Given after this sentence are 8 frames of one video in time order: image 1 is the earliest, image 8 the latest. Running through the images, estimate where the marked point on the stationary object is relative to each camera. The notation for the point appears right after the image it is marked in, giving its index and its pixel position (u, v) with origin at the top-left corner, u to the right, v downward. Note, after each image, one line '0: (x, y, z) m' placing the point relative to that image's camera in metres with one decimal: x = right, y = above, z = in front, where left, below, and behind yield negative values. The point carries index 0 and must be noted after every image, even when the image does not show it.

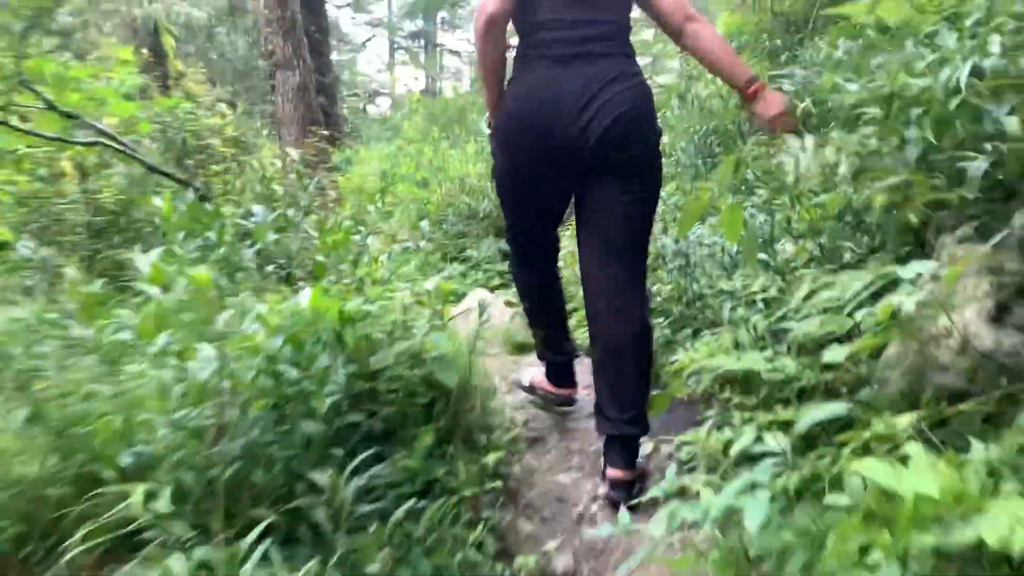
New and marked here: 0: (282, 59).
0: (-1.7, +1.7, +5.6) m
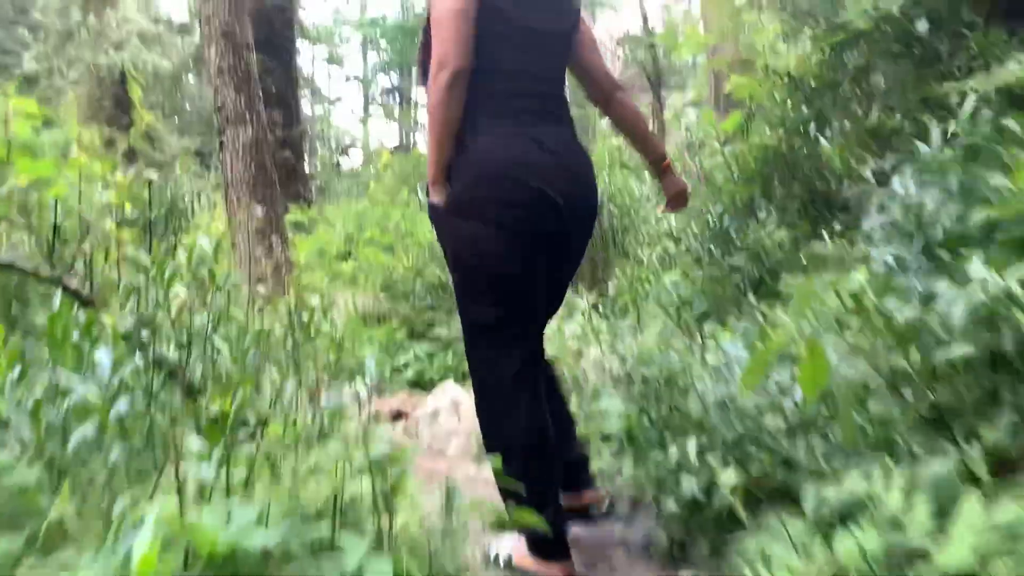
0: (-1.8, +1.1, +5.0) m
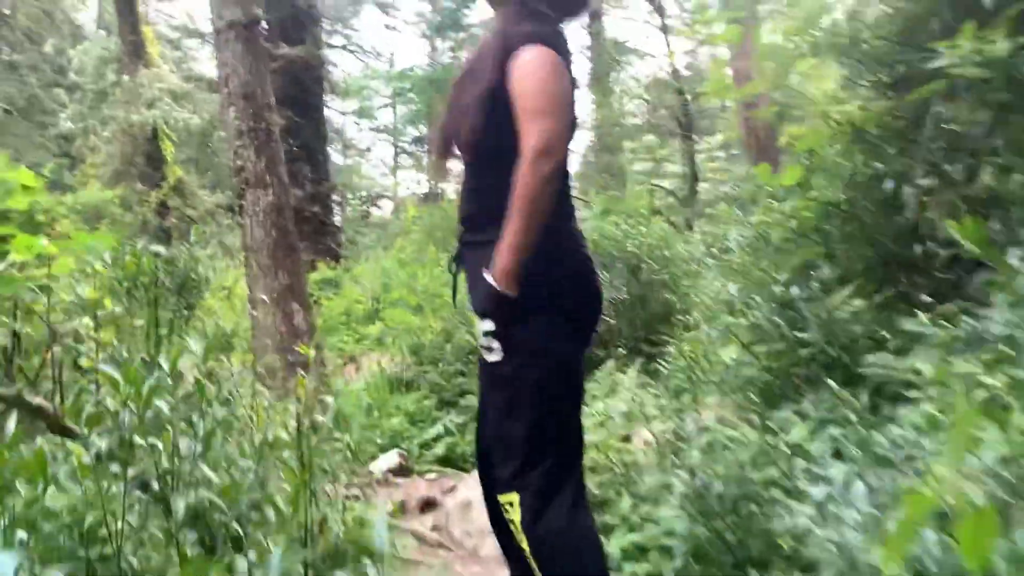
0: (-1.6, +0.7, +4.8) m
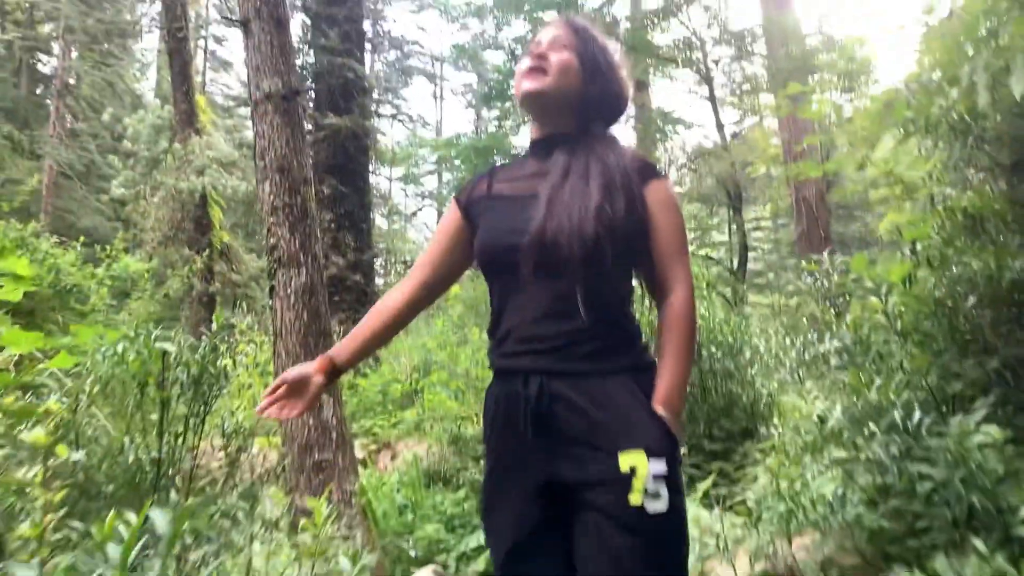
0: (-1.3, +0.2, +4.5) m
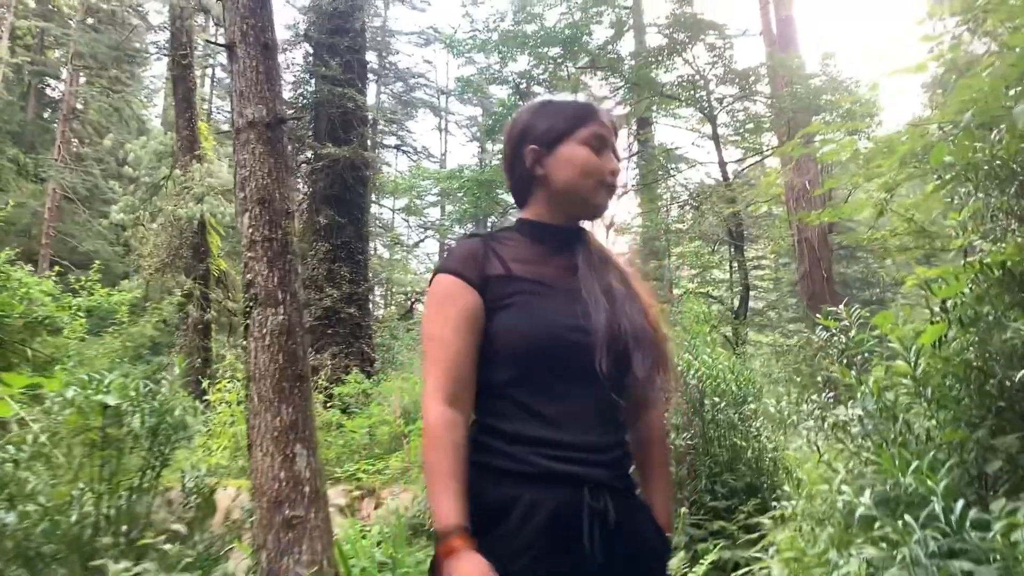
0: (-1.4, 0.0, +4.2) m
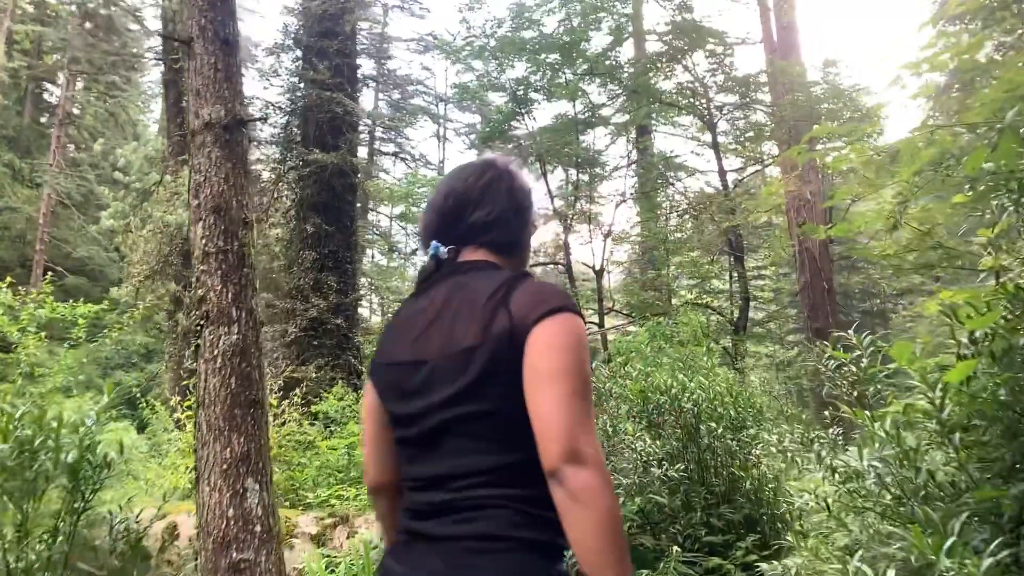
0: (-1.5, -0.1, +3.8) m
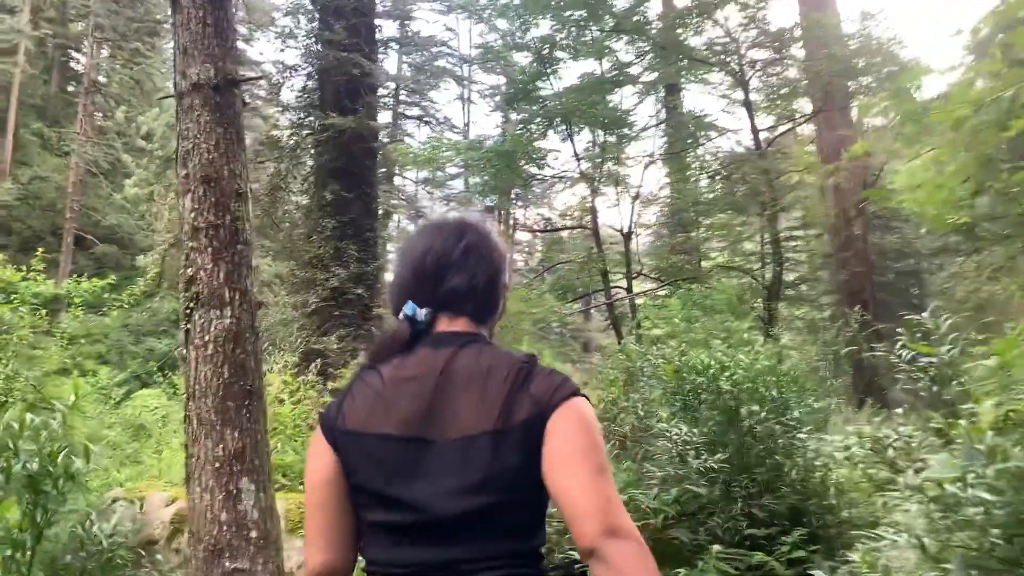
0: (-1.4, 0.0, +3.5) m
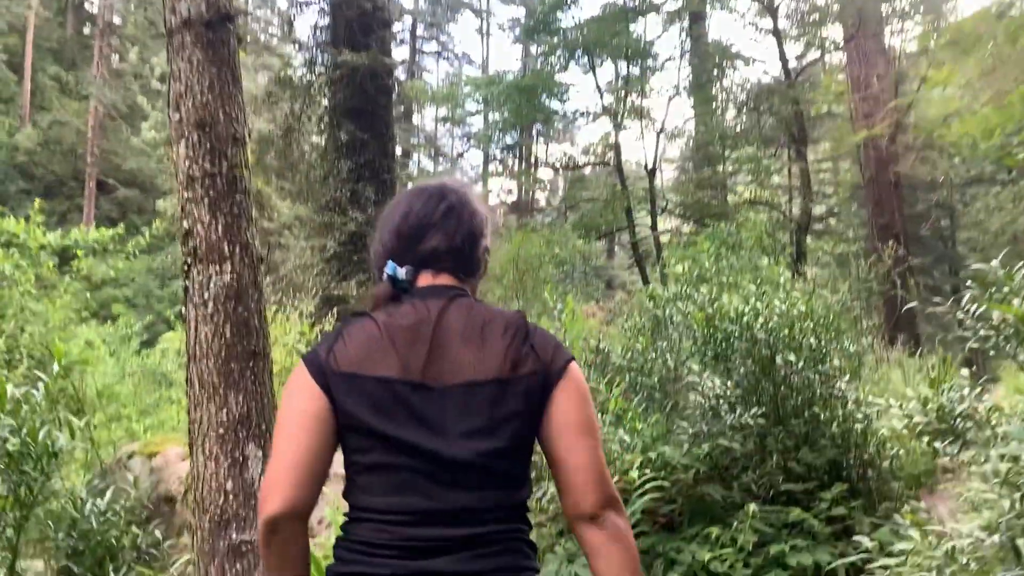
0: (-1.3, +0.2, +3.3) m
